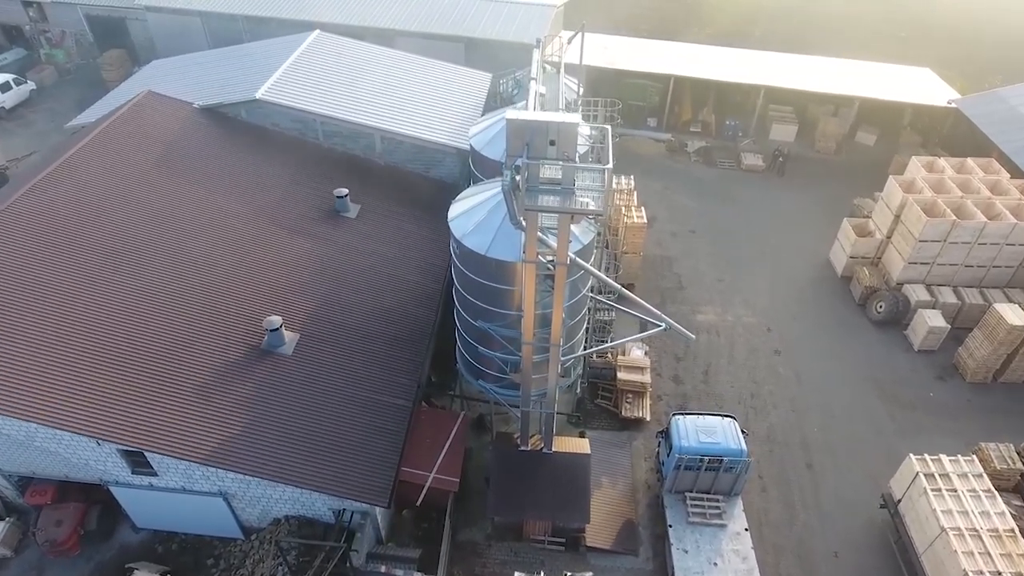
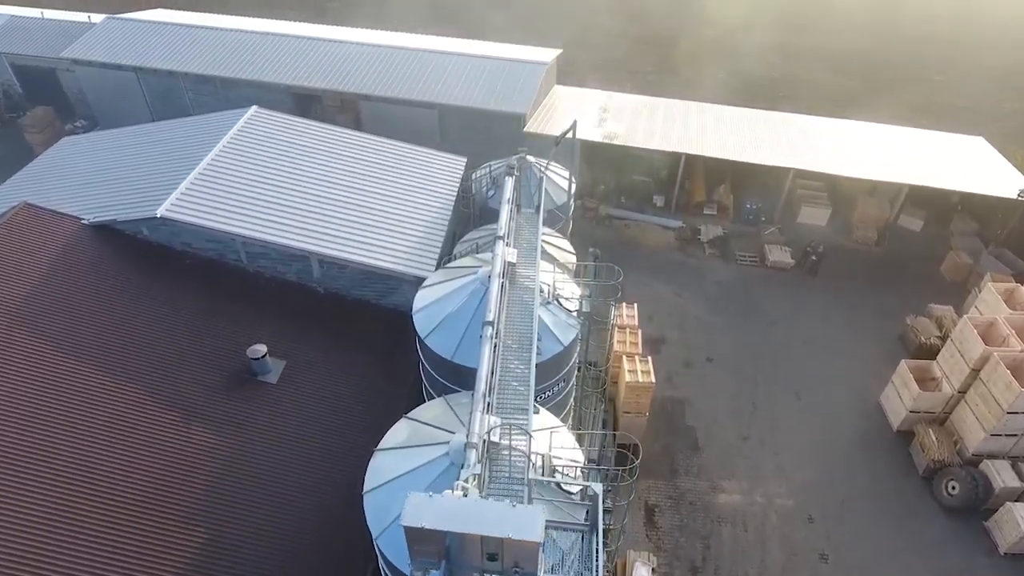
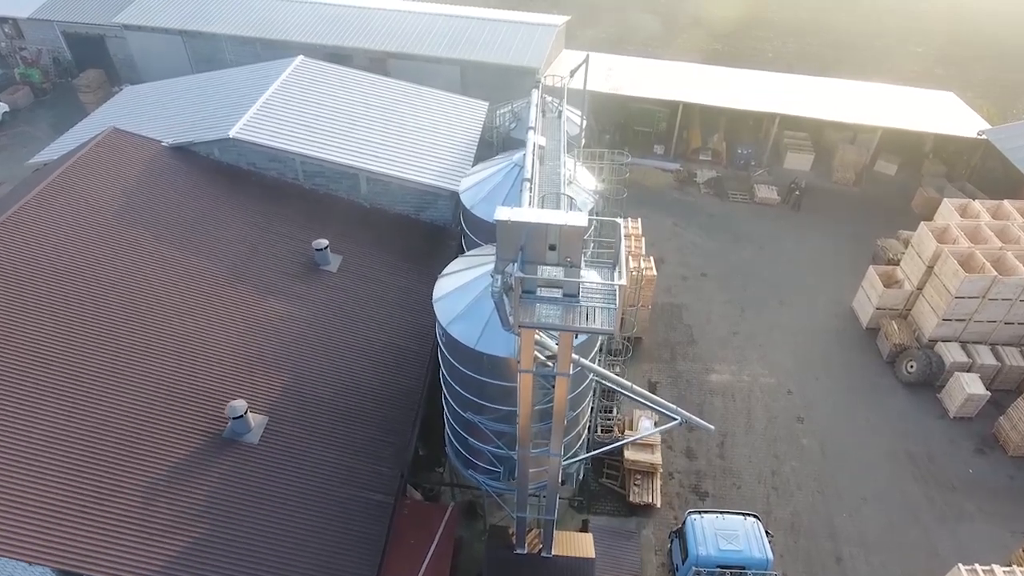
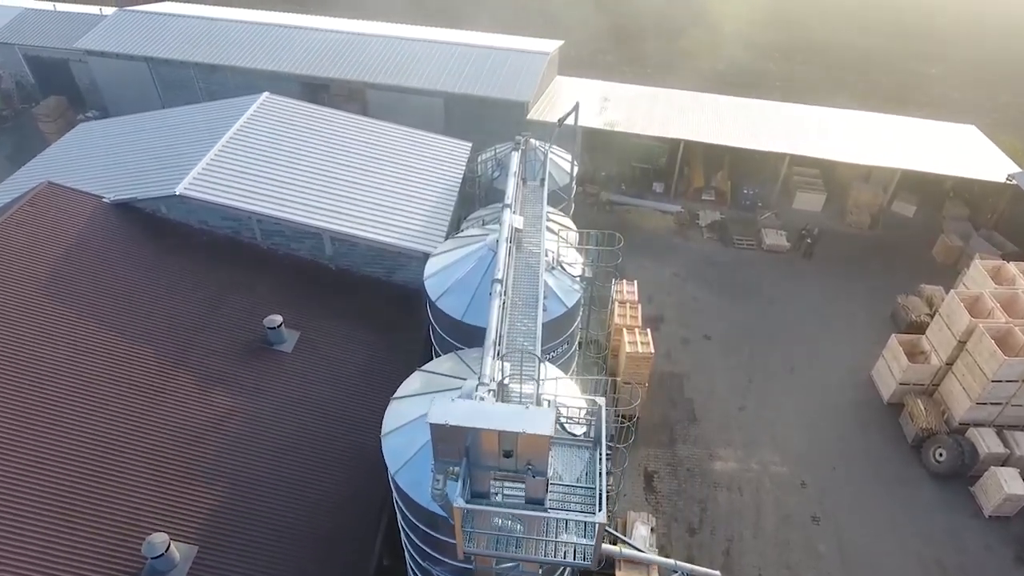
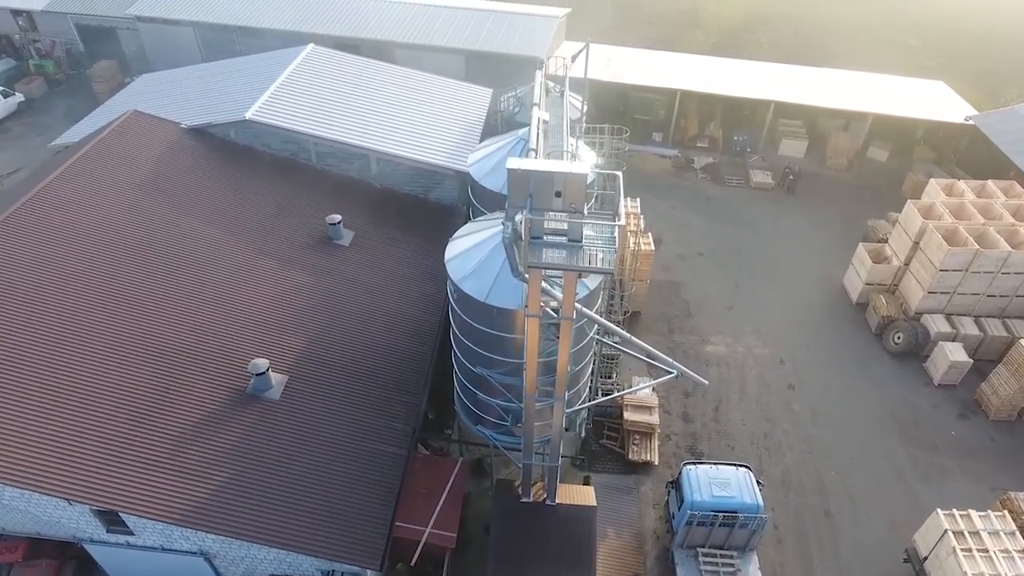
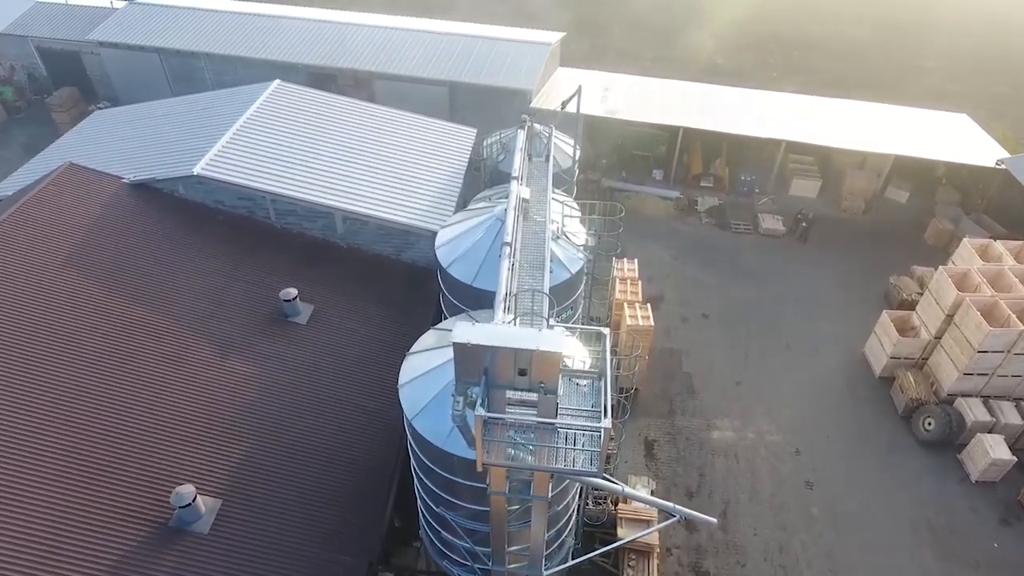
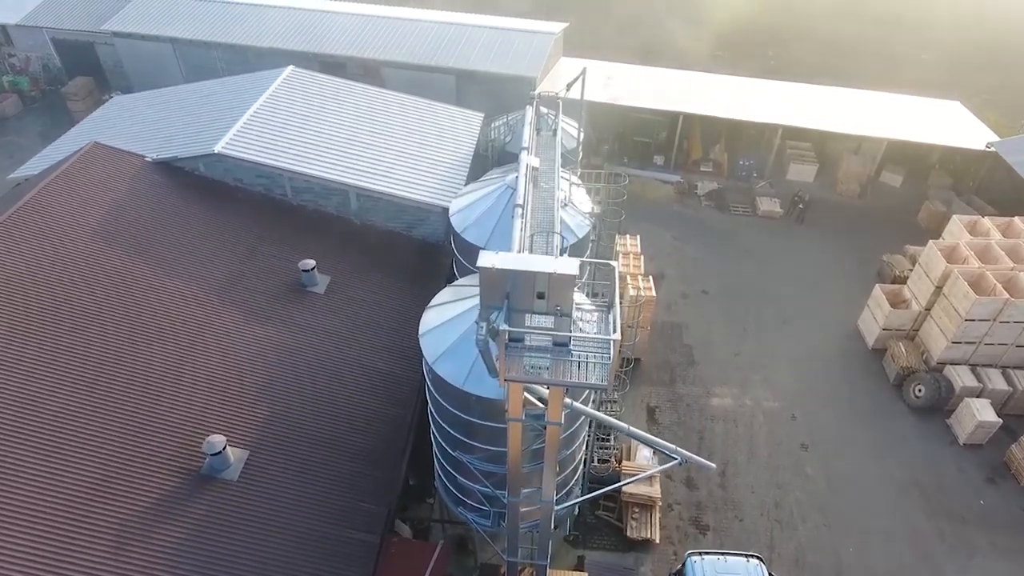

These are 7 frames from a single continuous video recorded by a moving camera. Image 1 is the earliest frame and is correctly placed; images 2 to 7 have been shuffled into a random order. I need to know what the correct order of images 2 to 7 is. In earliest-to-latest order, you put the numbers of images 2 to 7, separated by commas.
5, 3, 7, 6, 4, 2
